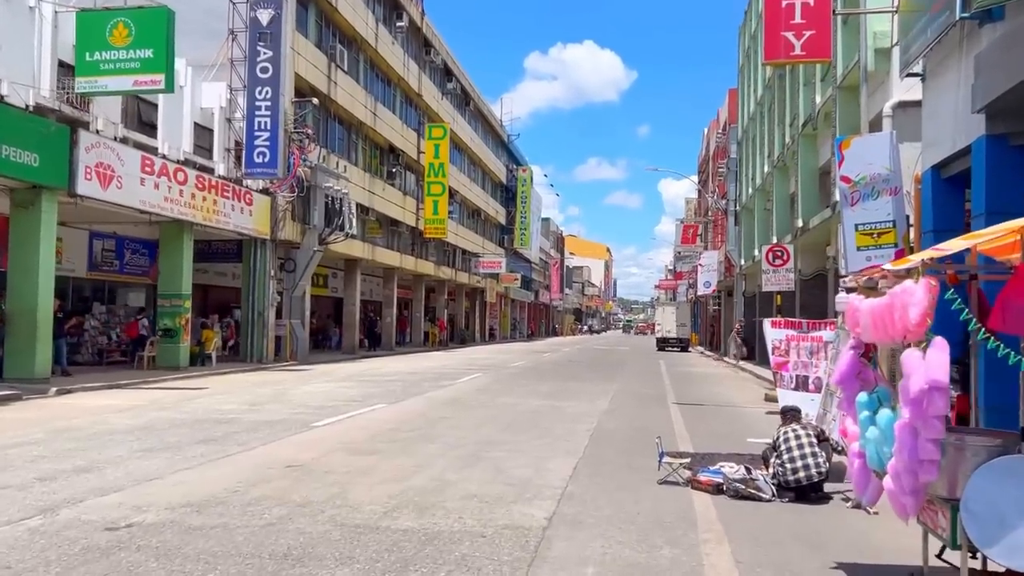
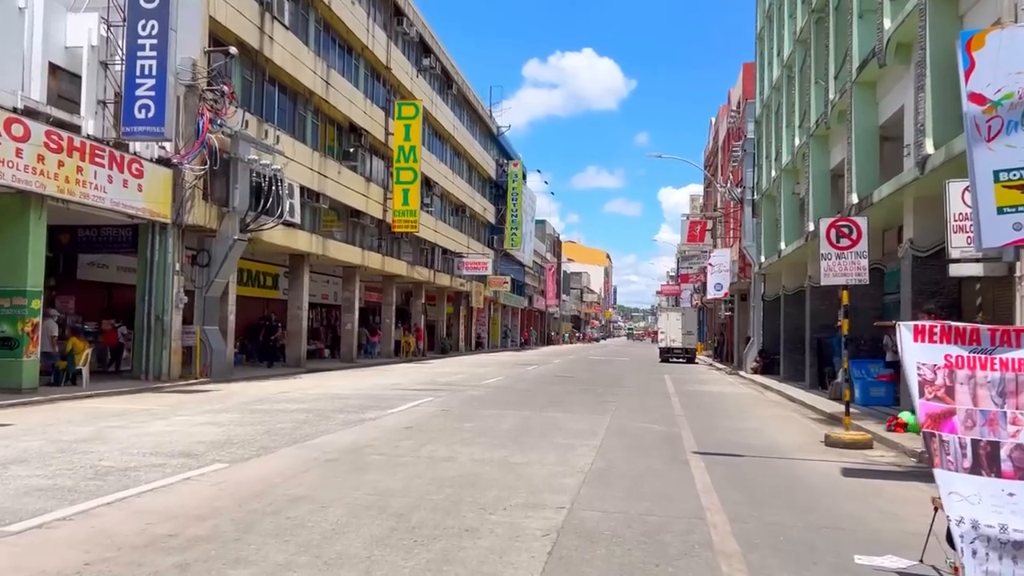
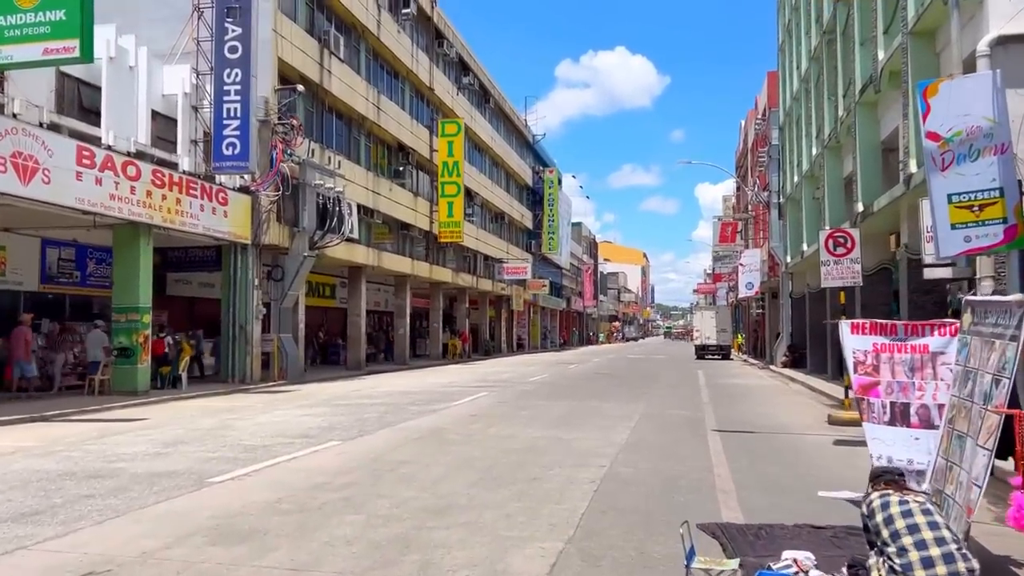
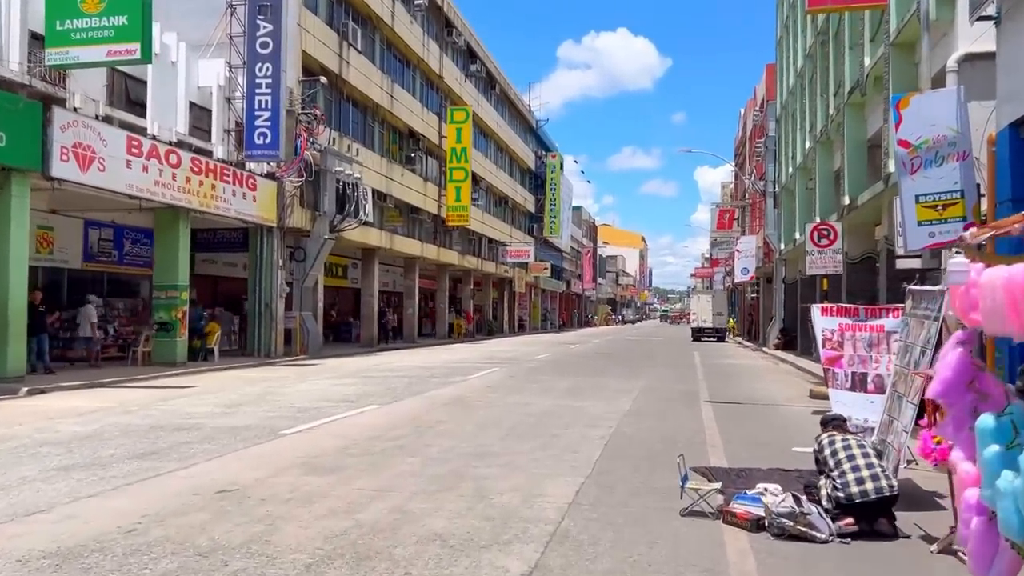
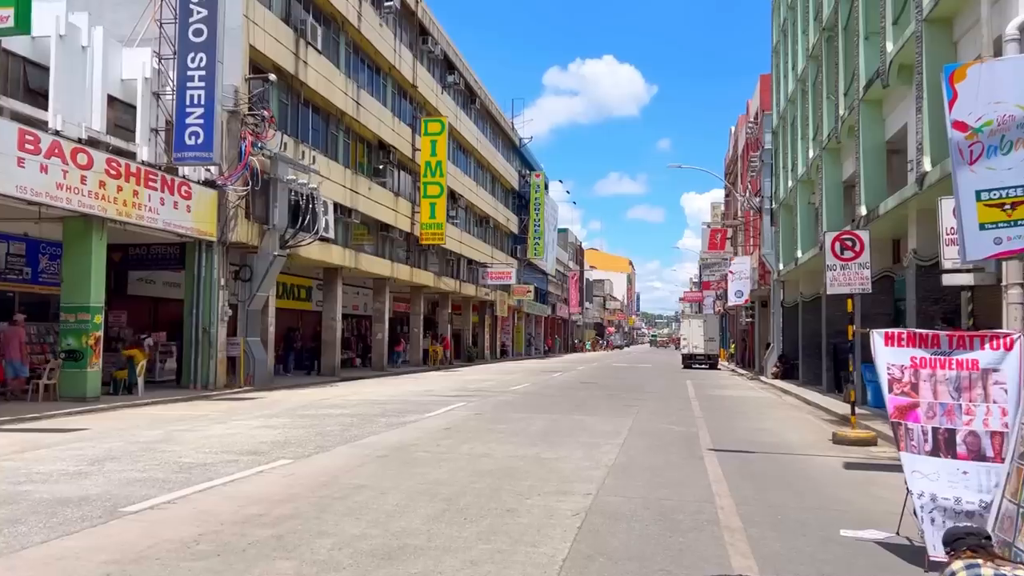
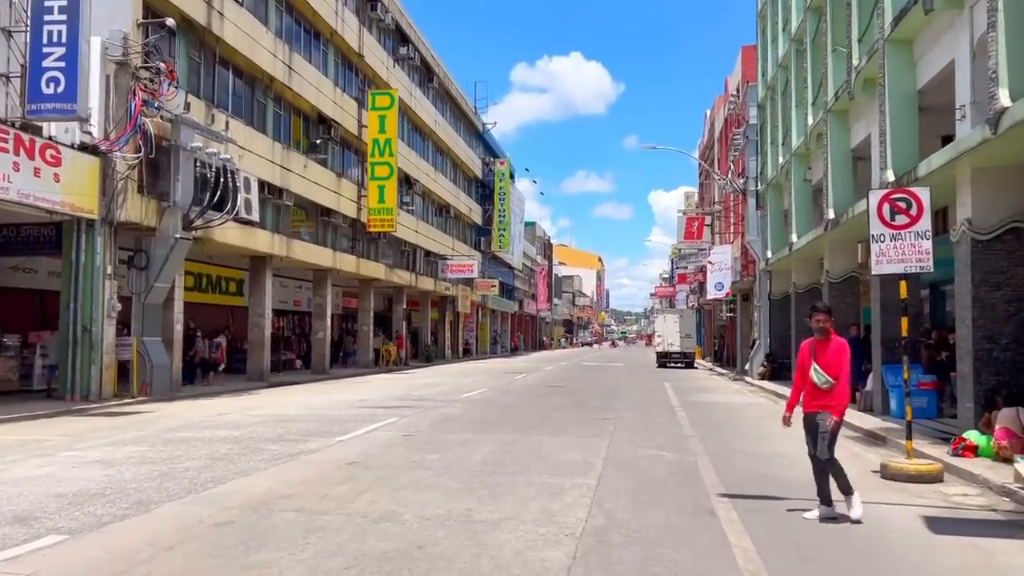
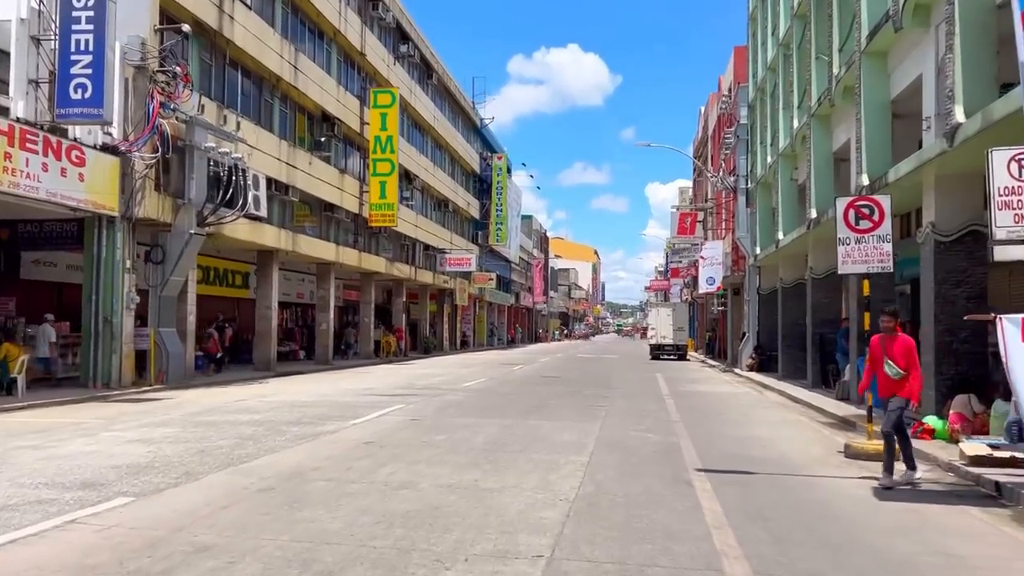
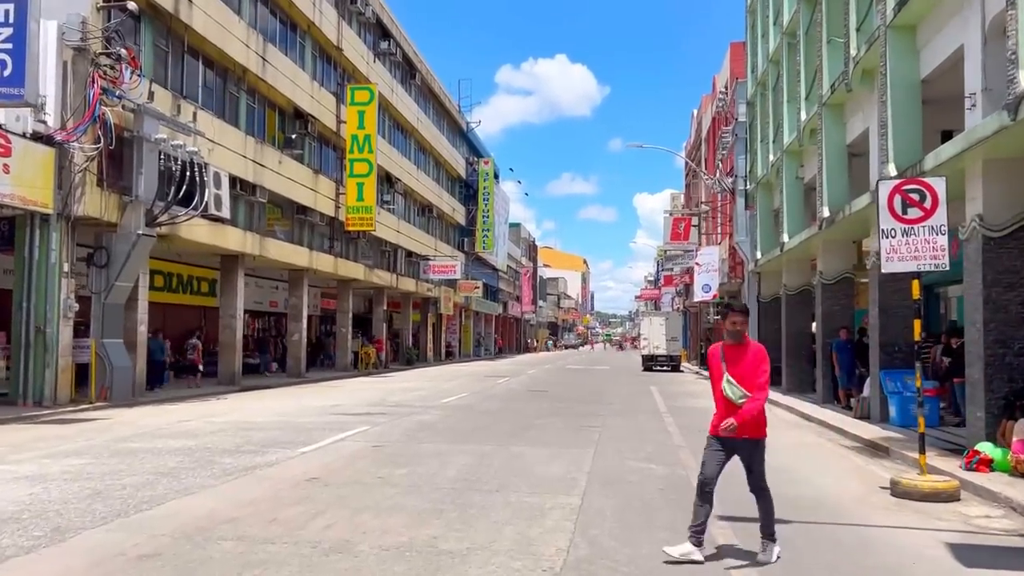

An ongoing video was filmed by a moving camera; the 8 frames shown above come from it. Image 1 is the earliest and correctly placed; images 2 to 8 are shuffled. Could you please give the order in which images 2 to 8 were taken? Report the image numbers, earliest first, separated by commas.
4, 3, 5, 2, 7, 6, 8
